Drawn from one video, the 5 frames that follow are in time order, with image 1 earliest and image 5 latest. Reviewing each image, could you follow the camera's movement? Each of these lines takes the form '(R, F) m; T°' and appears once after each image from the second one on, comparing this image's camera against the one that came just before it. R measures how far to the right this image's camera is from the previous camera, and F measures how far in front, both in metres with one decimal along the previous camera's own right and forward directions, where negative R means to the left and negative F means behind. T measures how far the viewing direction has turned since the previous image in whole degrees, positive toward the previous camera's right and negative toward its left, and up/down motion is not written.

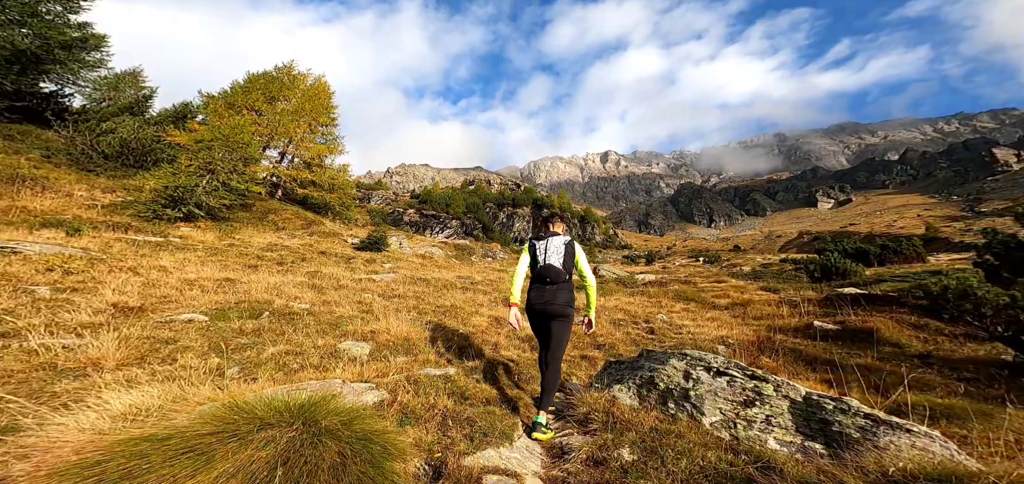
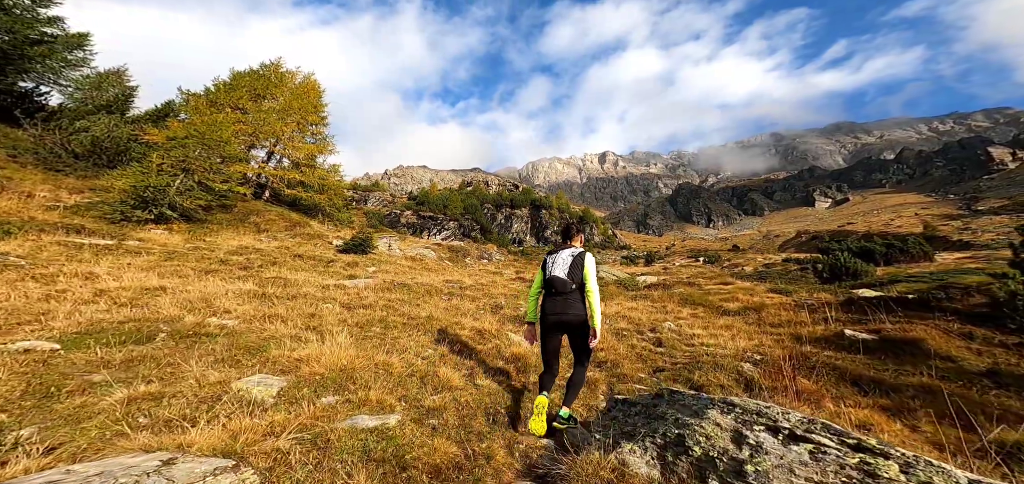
(+0.3, +1.4) m; 0°
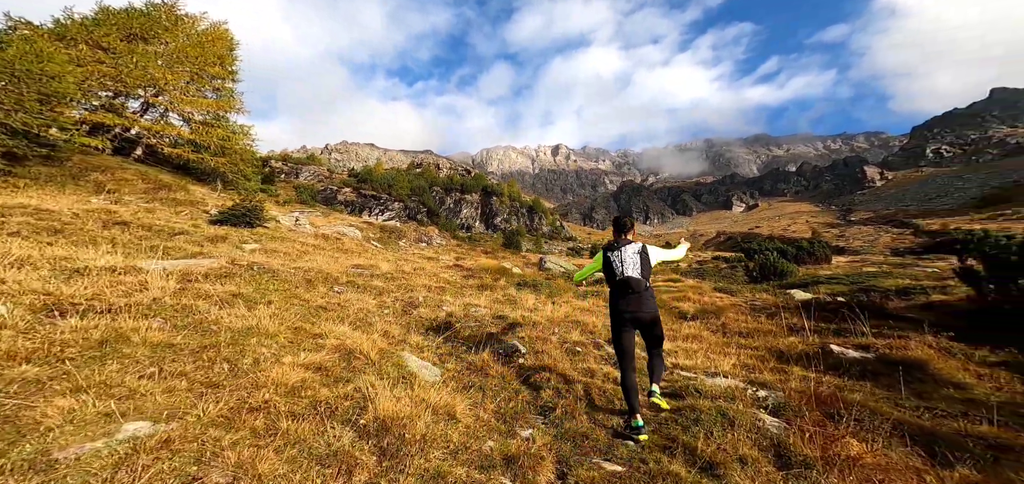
(+0.7, +3.6) m; +7°
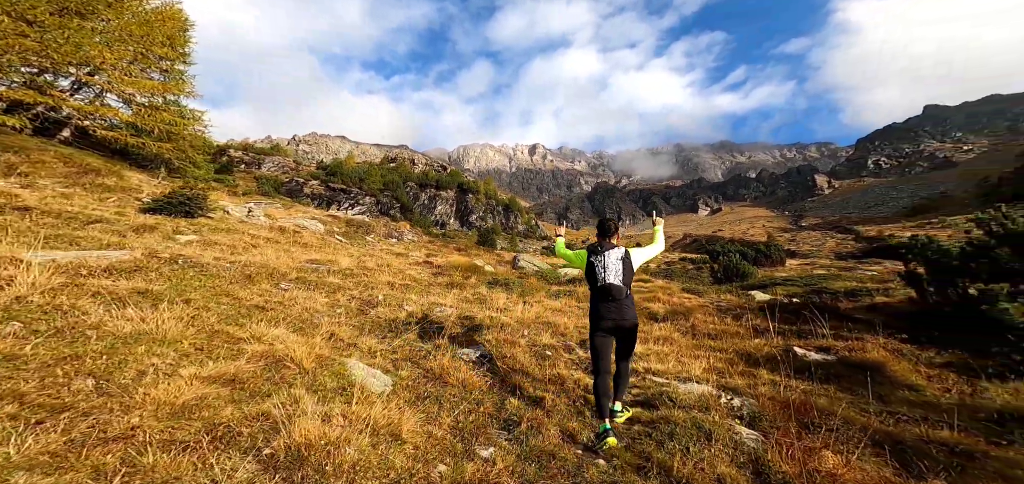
(+0.2, +0.7) m; +3°
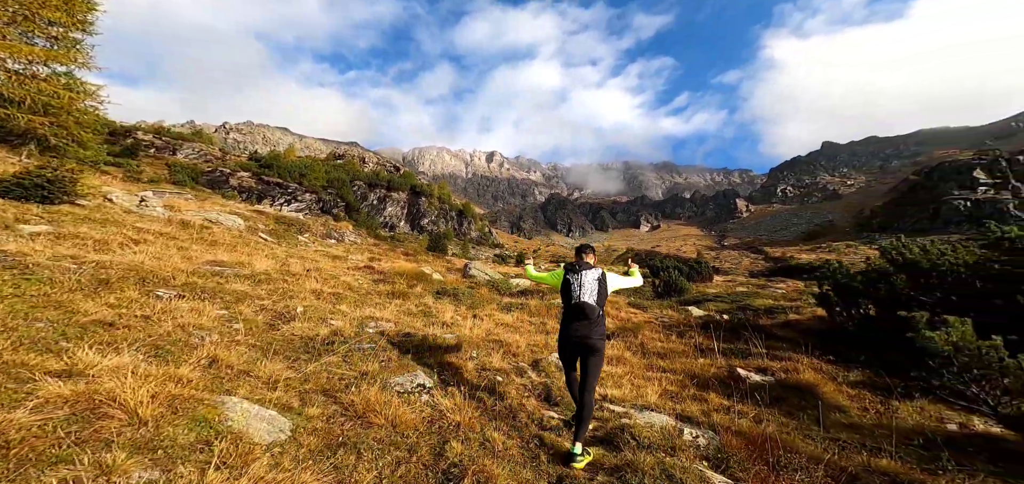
(0.0, +1.3) m; +6°
